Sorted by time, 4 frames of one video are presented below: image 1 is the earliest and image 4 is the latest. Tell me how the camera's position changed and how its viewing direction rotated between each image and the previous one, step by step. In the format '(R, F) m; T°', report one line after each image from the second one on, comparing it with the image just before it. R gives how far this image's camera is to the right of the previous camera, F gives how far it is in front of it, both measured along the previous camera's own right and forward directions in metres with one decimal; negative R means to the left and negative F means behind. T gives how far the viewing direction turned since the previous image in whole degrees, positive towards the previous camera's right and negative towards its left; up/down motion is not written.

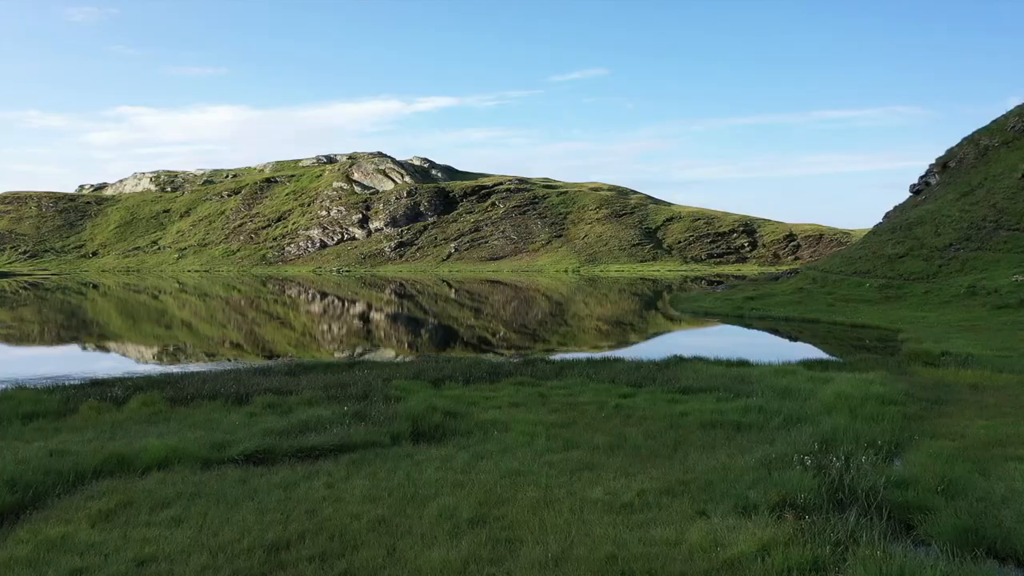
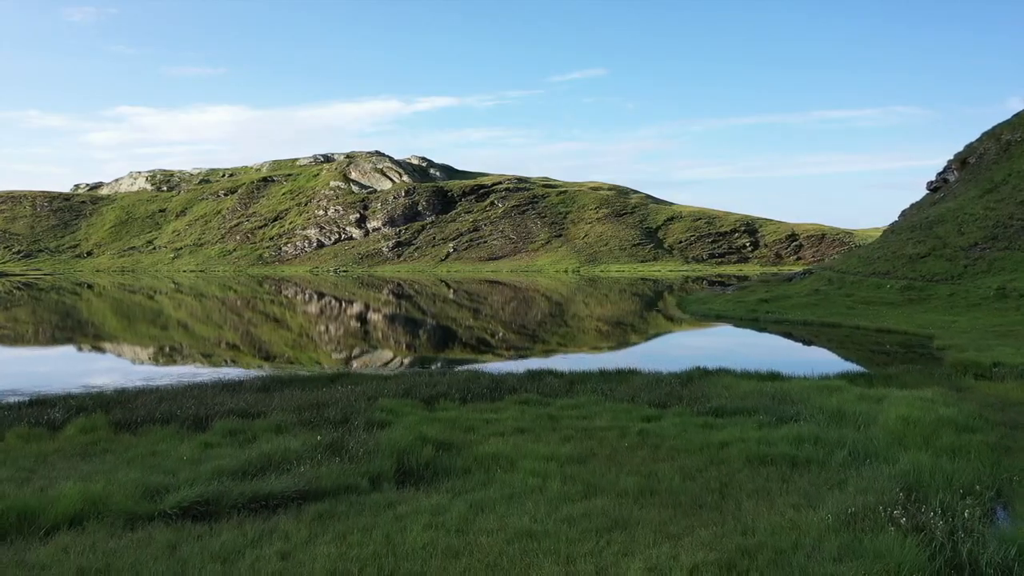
(-0.1, +2.0) m; 0°
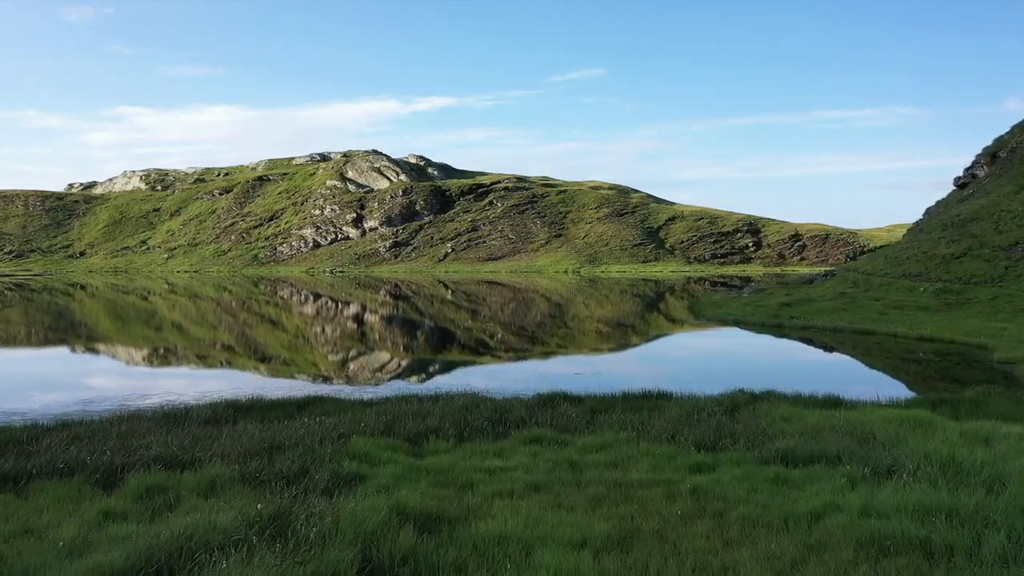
(-0.2, +2.8) m; 0°
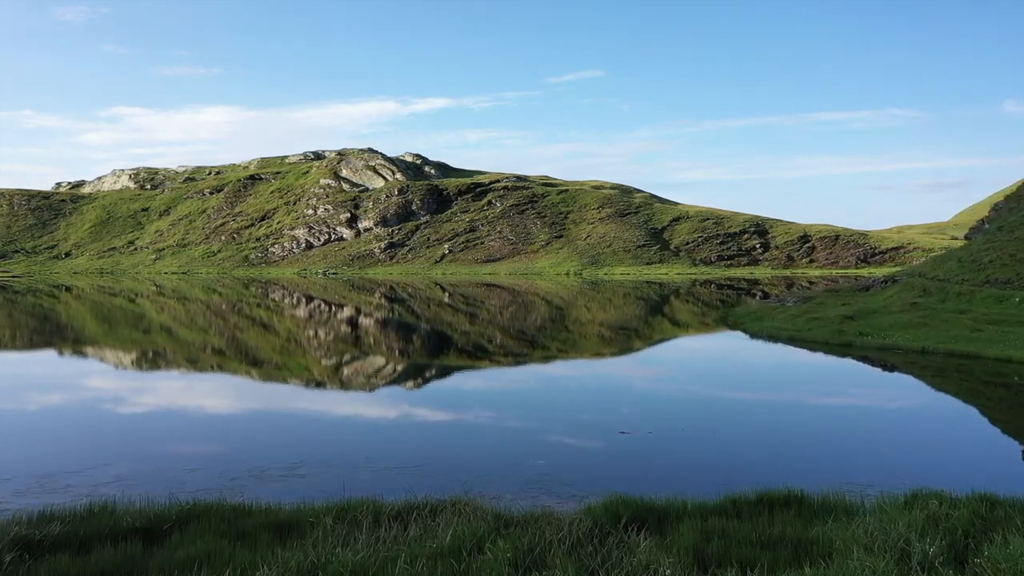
(-0.4, +5.8) m; 0°
